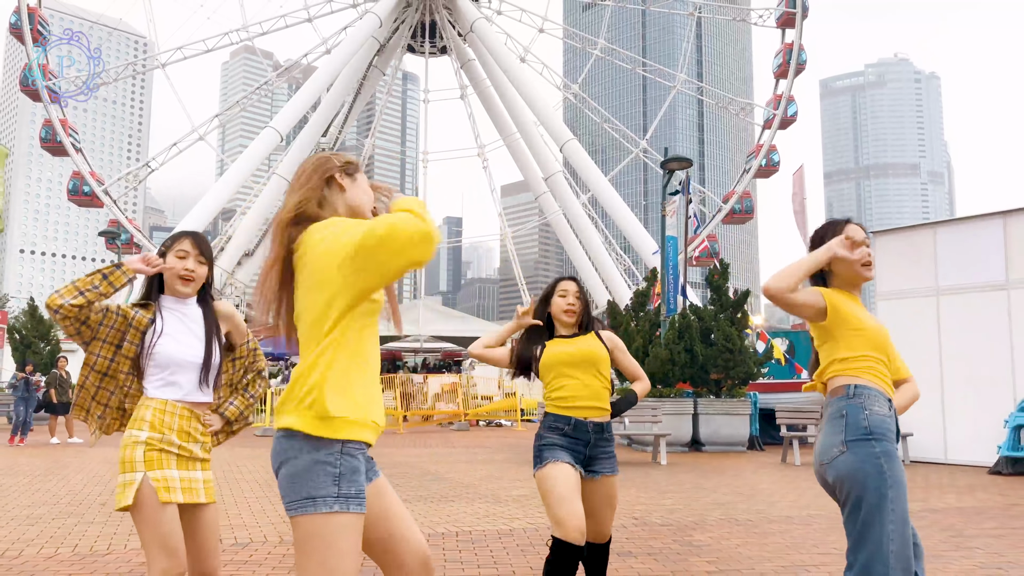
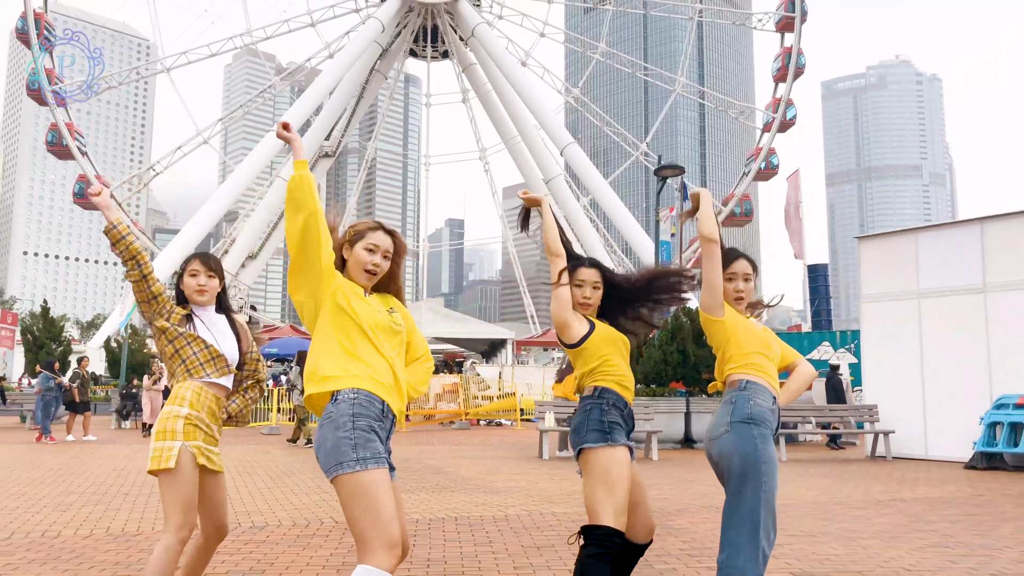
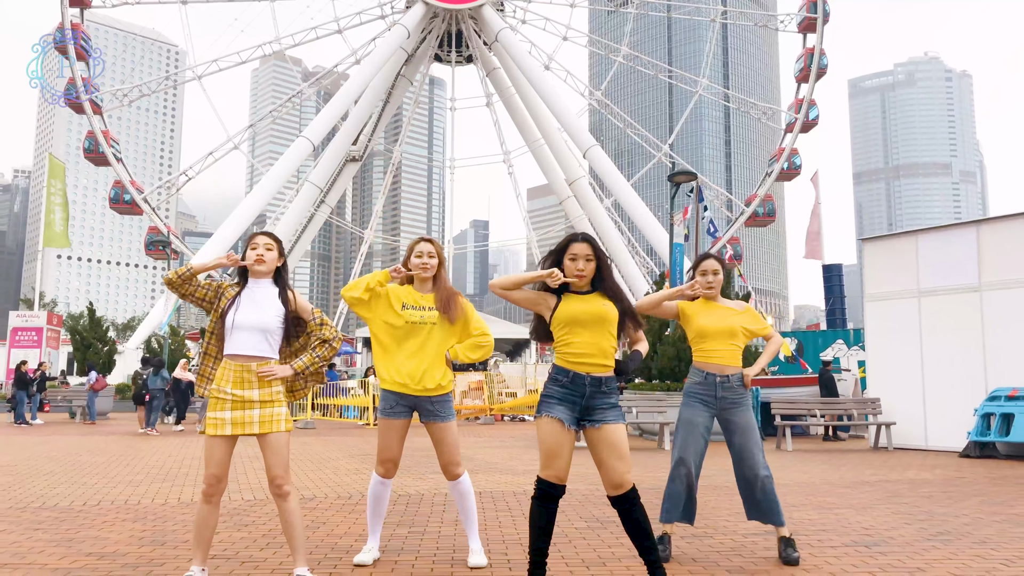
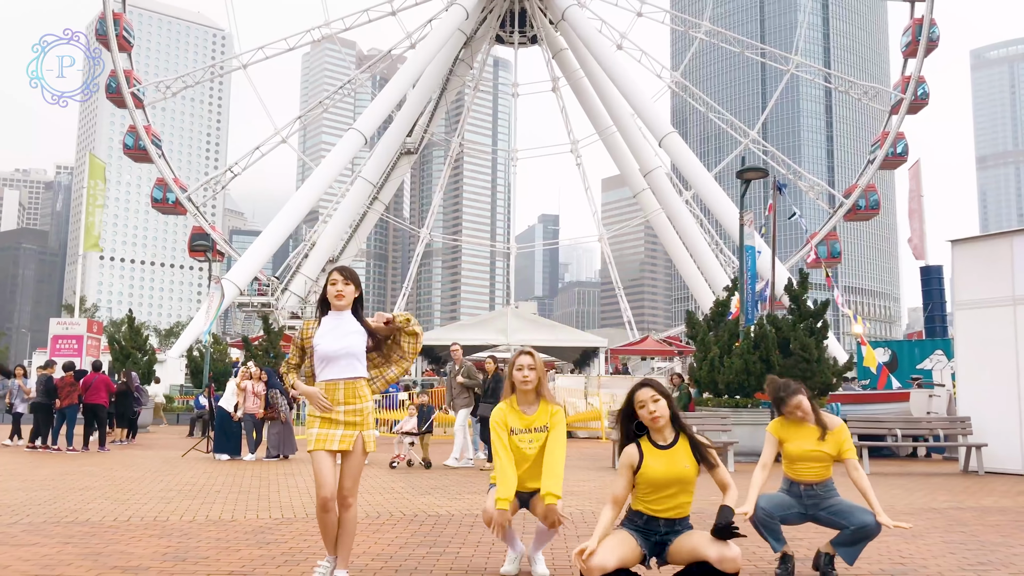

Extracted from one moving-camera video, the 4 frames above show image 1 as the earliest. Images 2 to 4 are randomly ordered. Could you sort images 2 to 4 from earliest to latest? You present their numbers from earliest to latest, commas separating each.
2, 3, 4
